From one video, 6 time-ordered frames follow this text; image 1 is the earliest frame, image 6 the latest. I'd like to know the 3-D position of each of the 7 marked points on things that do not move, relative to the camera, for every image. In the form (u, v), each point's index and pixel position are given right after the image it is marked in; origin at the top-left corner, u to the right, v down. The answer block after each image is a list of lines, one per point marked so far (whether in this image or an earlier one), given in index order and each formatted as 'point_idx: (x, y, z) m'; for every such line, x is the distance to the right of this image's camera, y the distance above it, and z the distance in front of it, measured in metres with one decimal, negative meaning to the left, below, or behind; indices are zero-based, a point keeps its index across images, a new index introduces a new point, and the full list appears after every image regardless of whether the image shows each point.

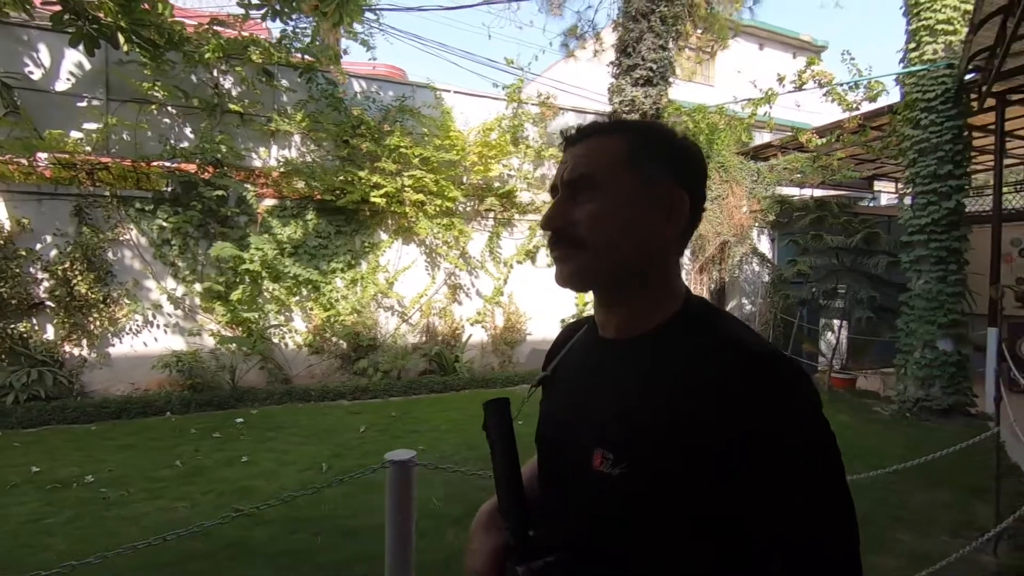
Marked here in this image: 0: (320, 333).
0: (-2.2, -0.5, +6.4) m
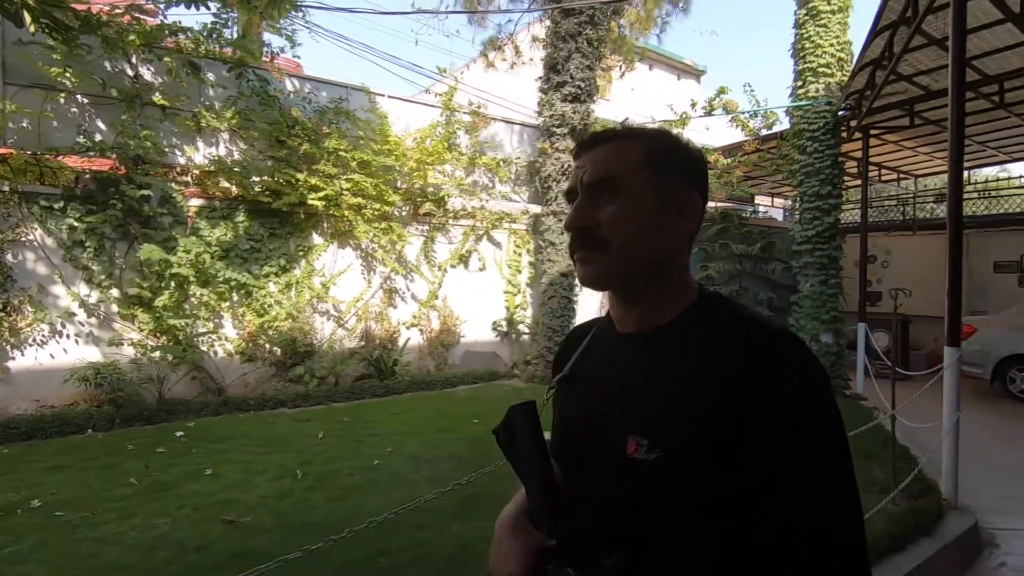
0: (-2.9, -0.6, +6.2) m
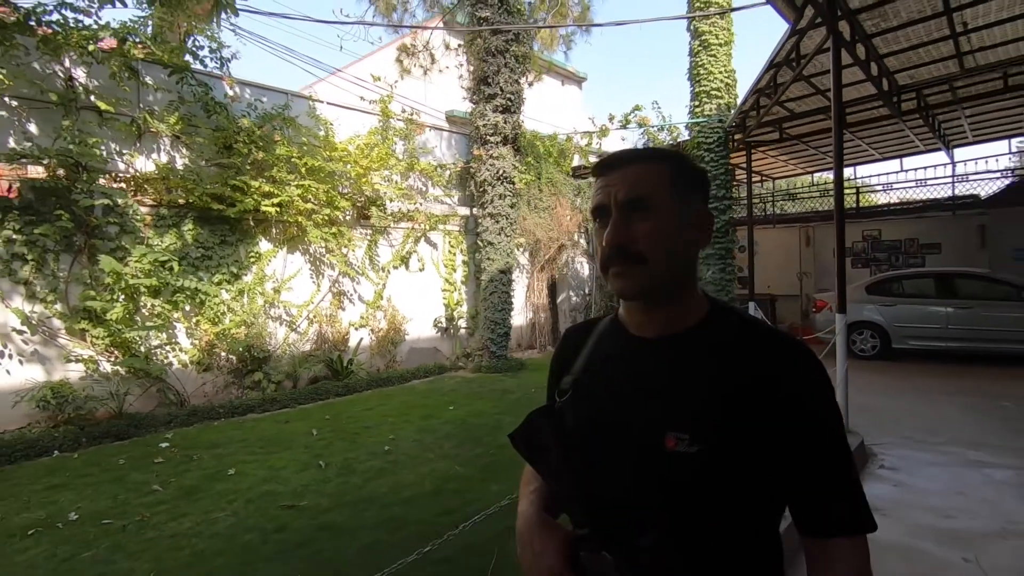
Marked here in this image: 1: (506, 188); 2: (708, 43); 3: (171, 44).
0: (-3.3, -0.7, +6.1) m
1: (-0.1, +1.5, +8.3) m
2: (+2.7, +3.4, +7.7) m
3: (-3.6, +2.6, +5.9) m
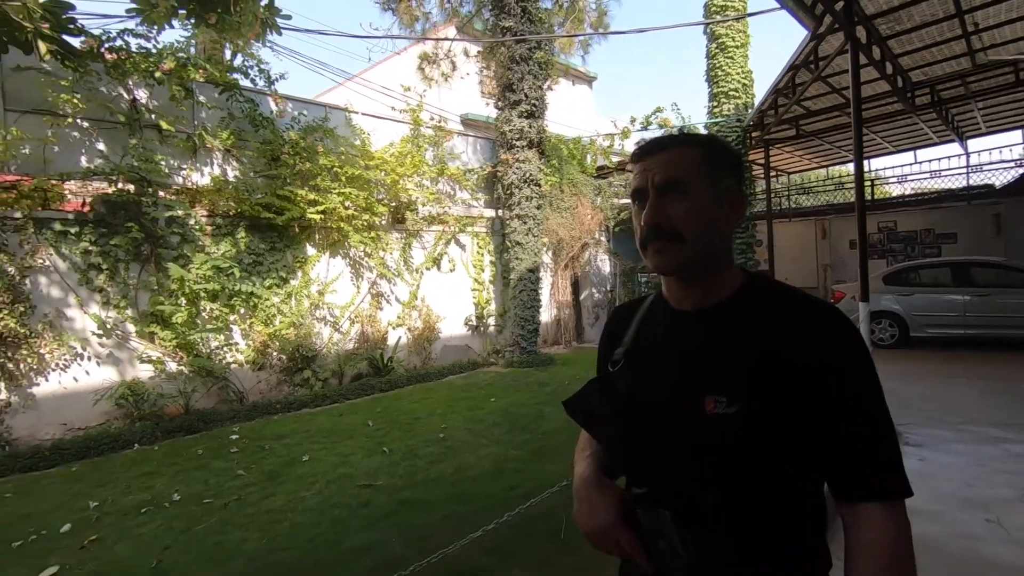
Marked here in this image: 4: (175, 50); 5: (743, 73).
0: (-2.9, -0.7, +6.5) m
1: (+0.3, +1.5, +8.7) m
2: (+3.1, +3.5, +8.0) m
3: (-3.3, +2.5, +6.3) m
4: (-3.6, +2.5, +5.9) m
5: (+3.4, +3.2, +8.1) m
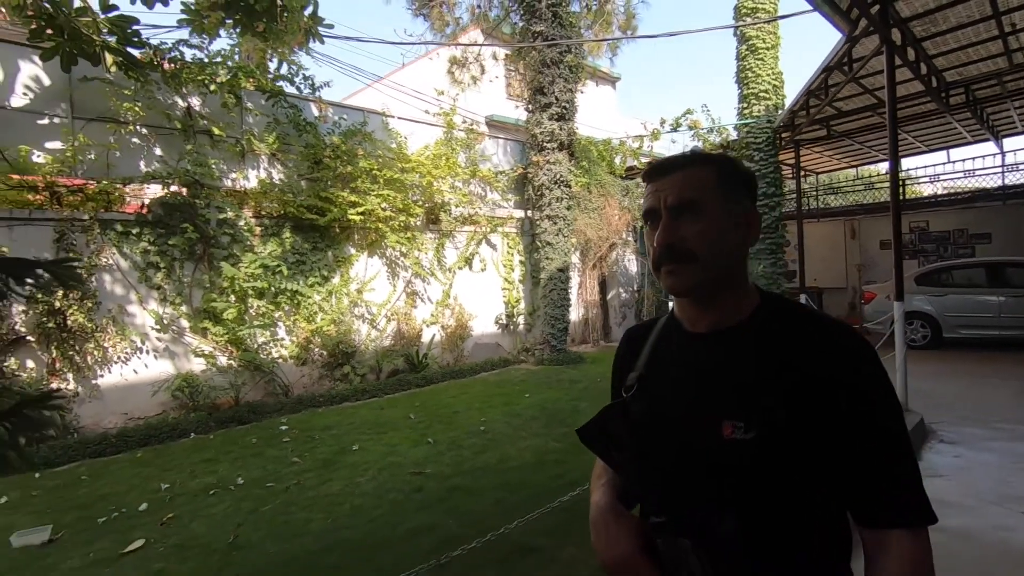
0: (-2.5, -0.7, +6.8) m
1: (+0.8, +1.5, +8.8) m
2: (+3.5, +3.5, +8.1) m
3: (-2.9, +2.6, +6.6) m
4: (-3.2, +2.6, +6.2) m
5: (+3.9, +3.2, +8.2) m
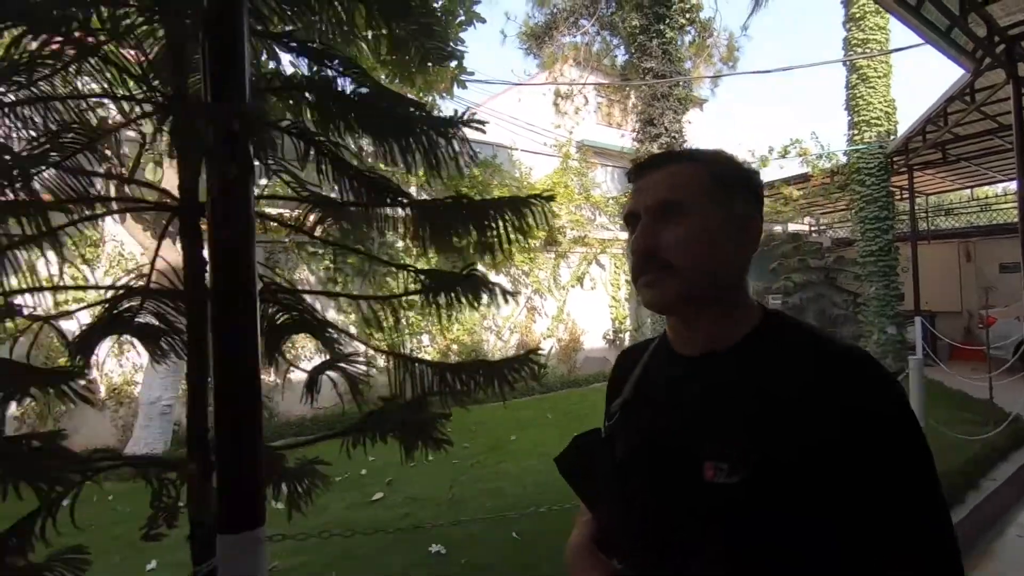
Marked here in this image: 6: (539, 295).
0: (-0.9, -0.9, +7.7) m
1: (+2.7, +1.2, +9.4) m
2: (+5.3, +3.2, +8.3) m
3: (-1.3, +2.4, +7.6) m
4: (-1.6, +2.4, +7.3) m
5: (+5.7, +2.8, +8.4) m
6: (+0.4, -0.1, +8.9) m
